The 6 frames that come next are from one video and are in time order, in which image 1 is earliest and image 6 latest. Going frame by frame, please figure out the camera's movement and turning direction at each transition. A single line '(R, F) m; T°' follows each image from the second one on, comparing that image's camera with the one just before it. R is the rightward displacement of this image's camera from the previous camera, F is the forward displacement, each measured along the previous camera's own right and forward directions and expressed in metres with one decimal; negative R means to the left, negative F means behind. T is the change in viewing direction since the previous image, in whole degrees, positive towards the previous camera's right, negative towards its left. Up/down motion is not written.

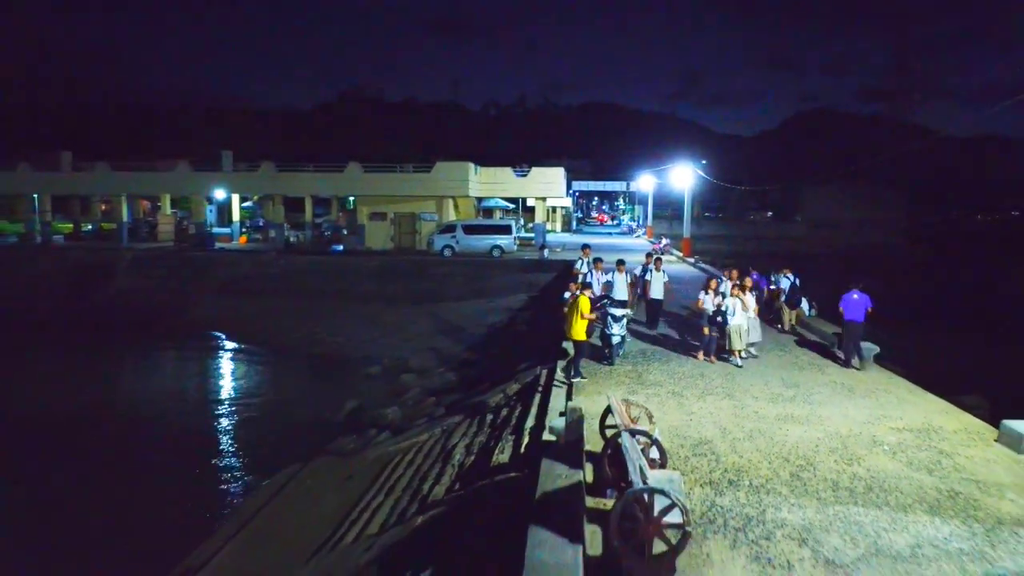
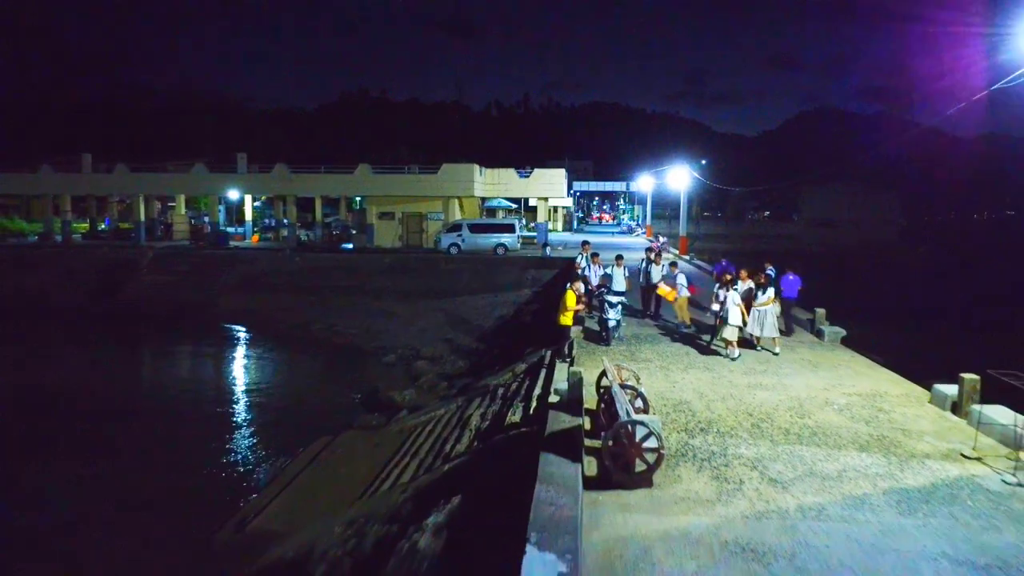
(-0.1, -1.4) m; 0°
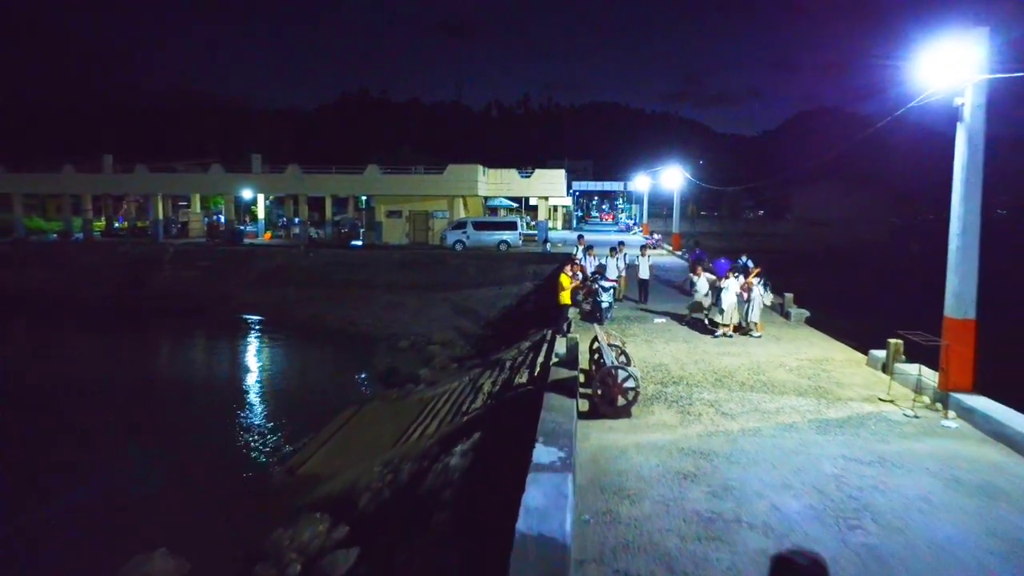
(-0.1, -1.8) m; 0°
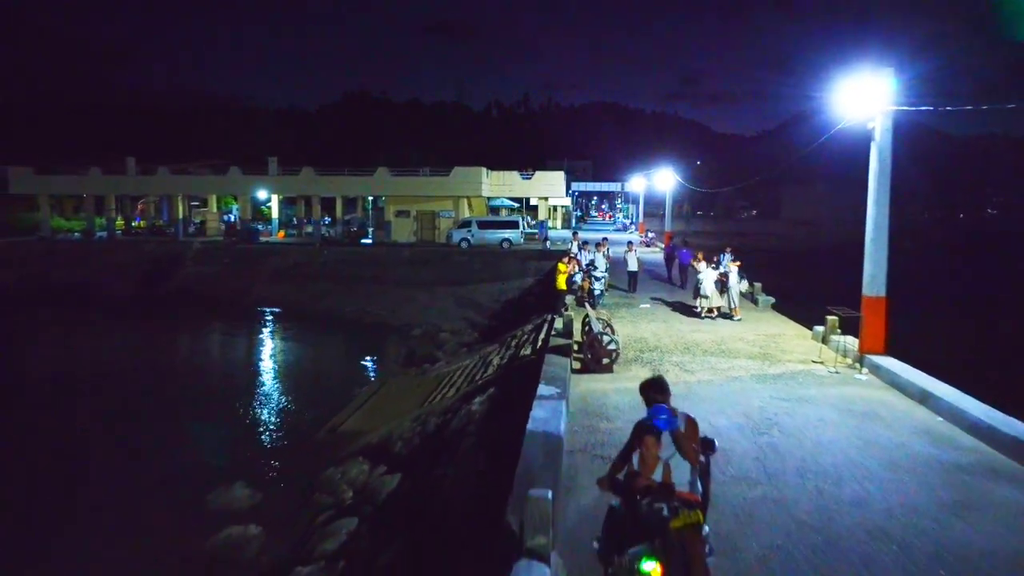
(-0.1, -2.2) m; 0°
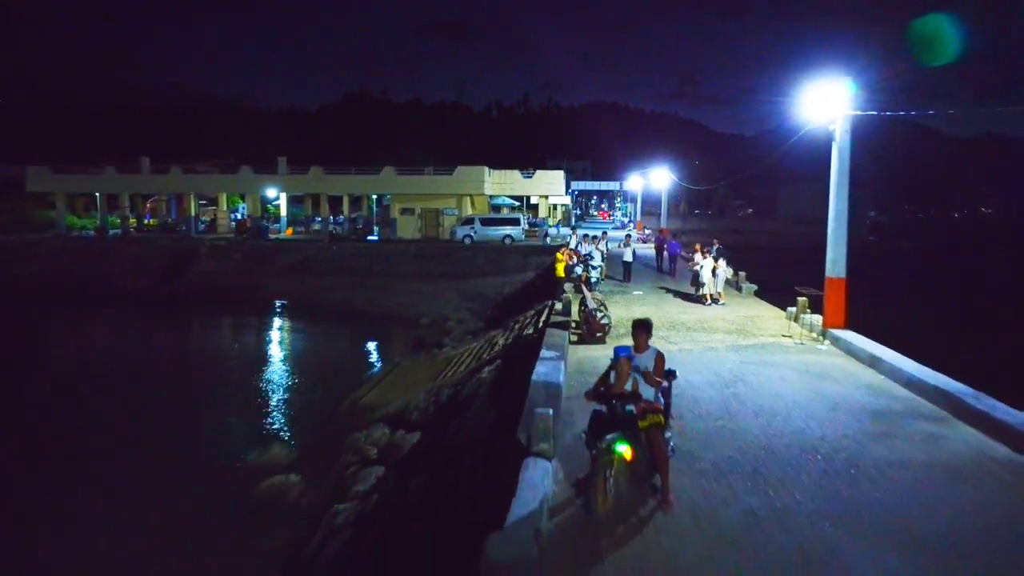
(-0.1, -1.4) m; 0°
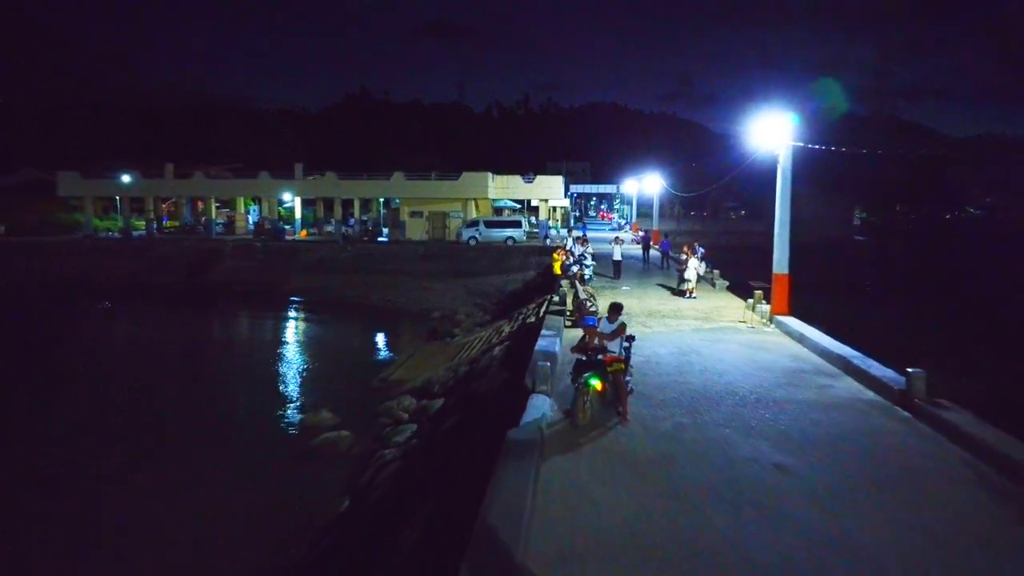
(-0.1, -2.7) m; 0°
